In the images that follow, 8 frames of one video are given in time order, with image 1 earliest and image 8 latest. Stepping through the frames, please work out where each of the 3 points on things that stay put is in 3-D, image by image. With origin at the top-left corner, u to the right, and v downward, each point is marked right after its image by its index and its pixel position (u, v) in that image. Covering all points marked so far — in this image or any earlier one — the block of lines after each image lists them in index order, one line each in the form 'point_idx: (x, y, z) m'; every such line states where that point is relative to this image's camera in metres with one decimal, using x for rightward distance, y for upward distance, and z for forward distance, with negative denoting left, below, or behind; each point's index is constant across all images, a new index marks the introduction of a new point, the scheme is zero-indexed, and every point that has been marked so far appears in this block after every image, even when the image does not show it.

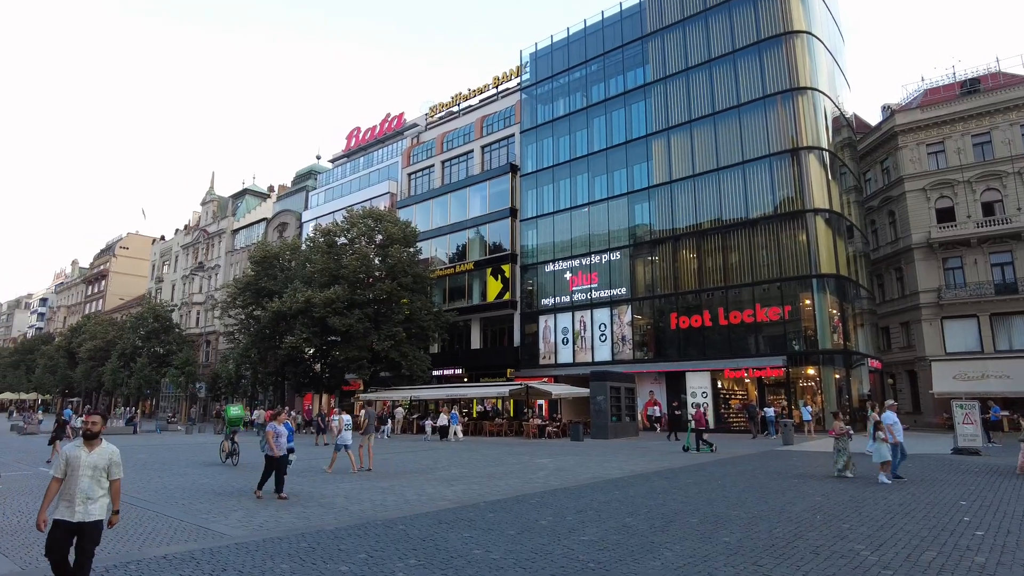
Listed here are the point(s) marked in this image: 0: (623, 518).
0: (+1.6, -3.2, +9.0) m
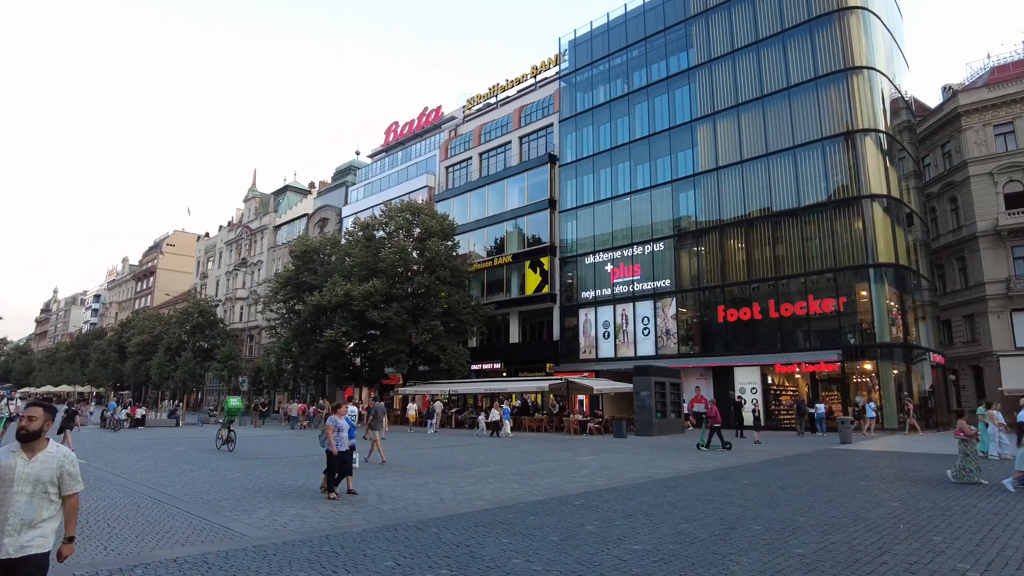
0: (+2.1, -3.0, +8.1) m
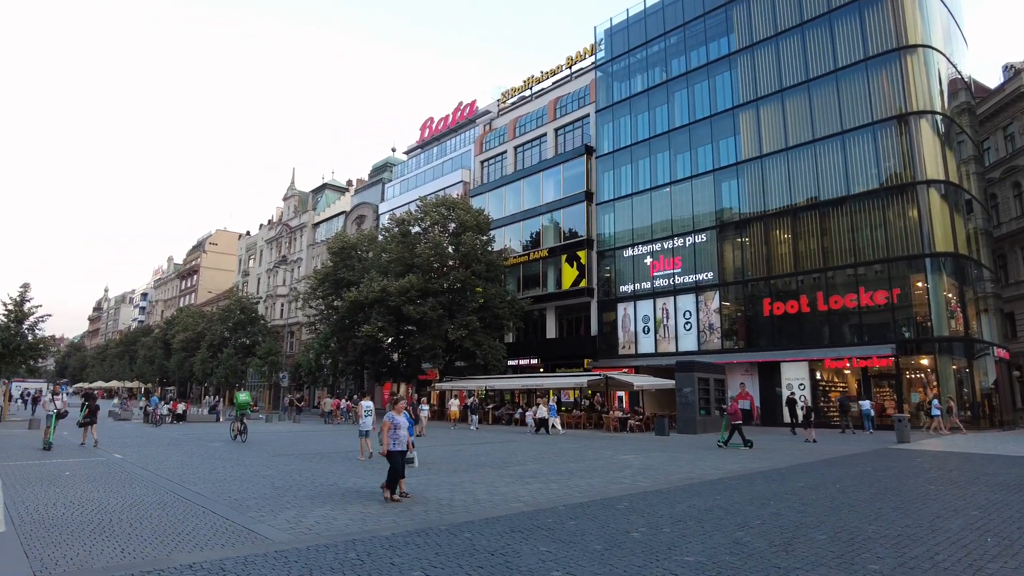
0: (+2.5, -2.8, +7.4) m
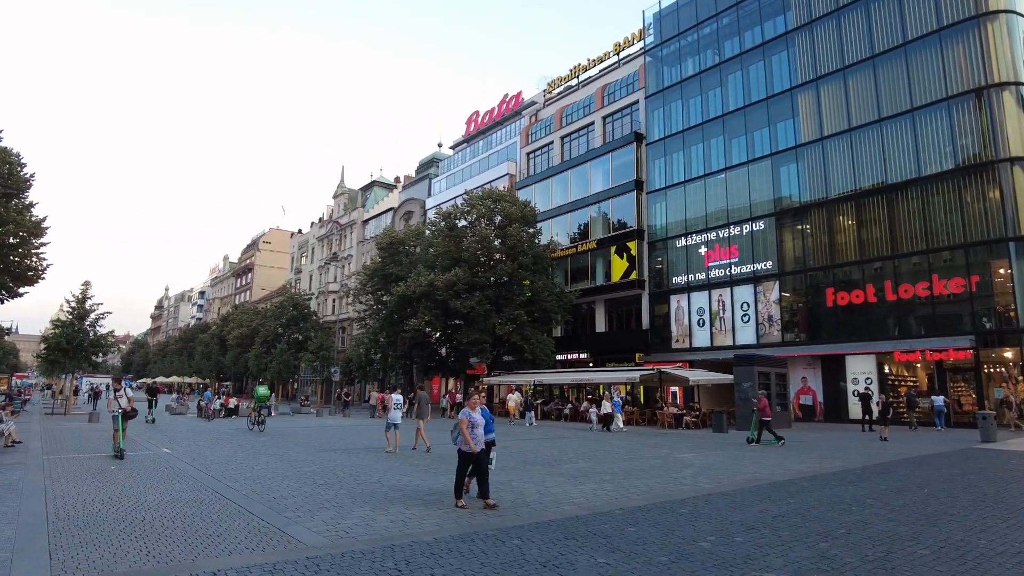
0: (+3.1, -2.6, +6.6) m
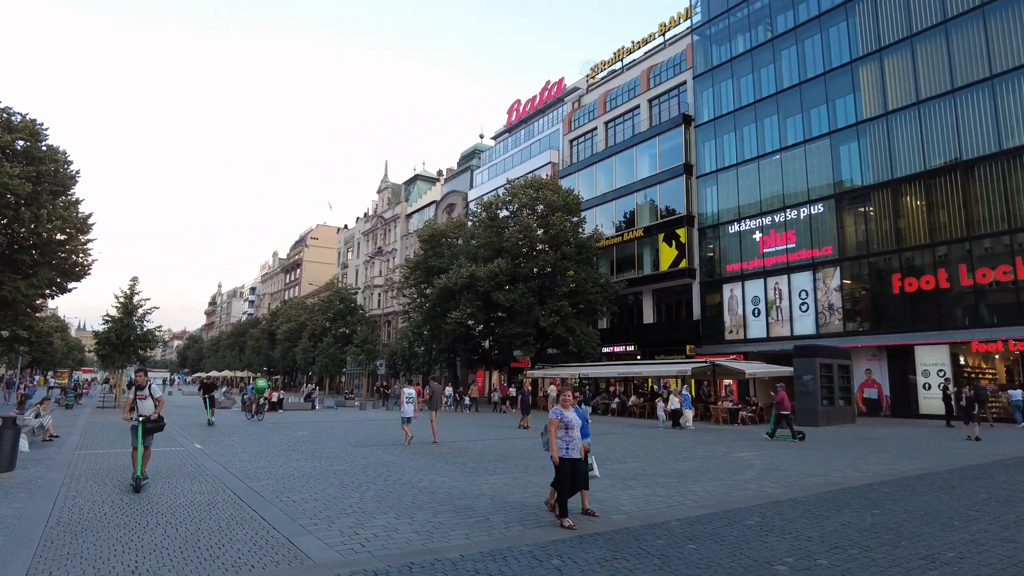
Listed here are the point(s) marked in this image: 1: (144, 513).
0: (+3.4, -2.4, +5.4) m
1: (-4.3, -2.6, +7.5) m
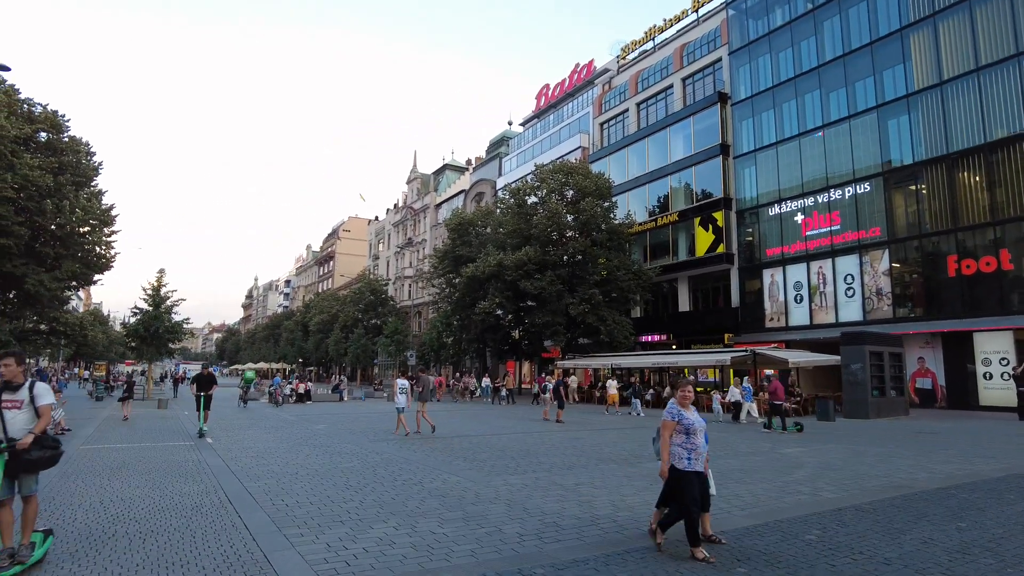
0: (+3.5, -2.1, +4.2) m
1: (-4.1, -2.4, +6.8) m
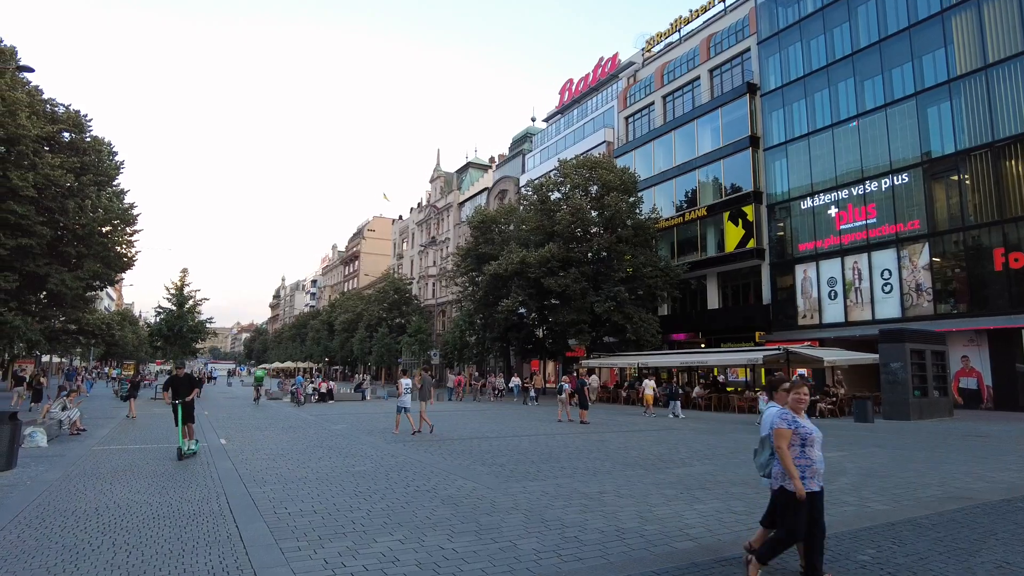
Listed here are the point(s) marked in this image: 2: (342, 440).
0: (+3.5, -2.0, +3.5) m
1: (-4.0, -2.4, +6.4) m
2: (-3.9, -3.4, +14.6) m
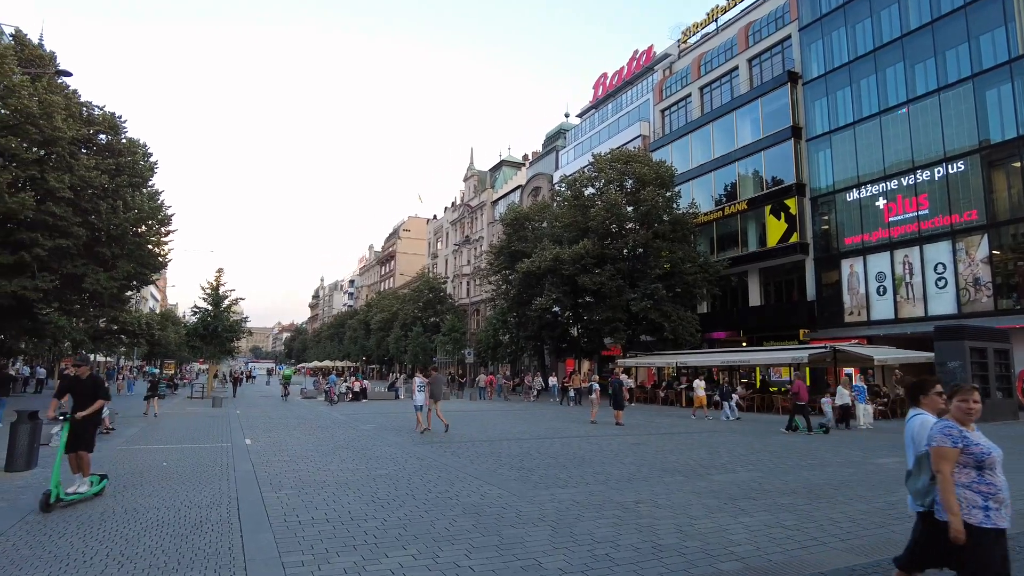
0: (+3.6, -1.9, +2.7) m
1: (-3.8, -2.3, +6.0) m
2: (-3.2, -3.4, +14.2) m
